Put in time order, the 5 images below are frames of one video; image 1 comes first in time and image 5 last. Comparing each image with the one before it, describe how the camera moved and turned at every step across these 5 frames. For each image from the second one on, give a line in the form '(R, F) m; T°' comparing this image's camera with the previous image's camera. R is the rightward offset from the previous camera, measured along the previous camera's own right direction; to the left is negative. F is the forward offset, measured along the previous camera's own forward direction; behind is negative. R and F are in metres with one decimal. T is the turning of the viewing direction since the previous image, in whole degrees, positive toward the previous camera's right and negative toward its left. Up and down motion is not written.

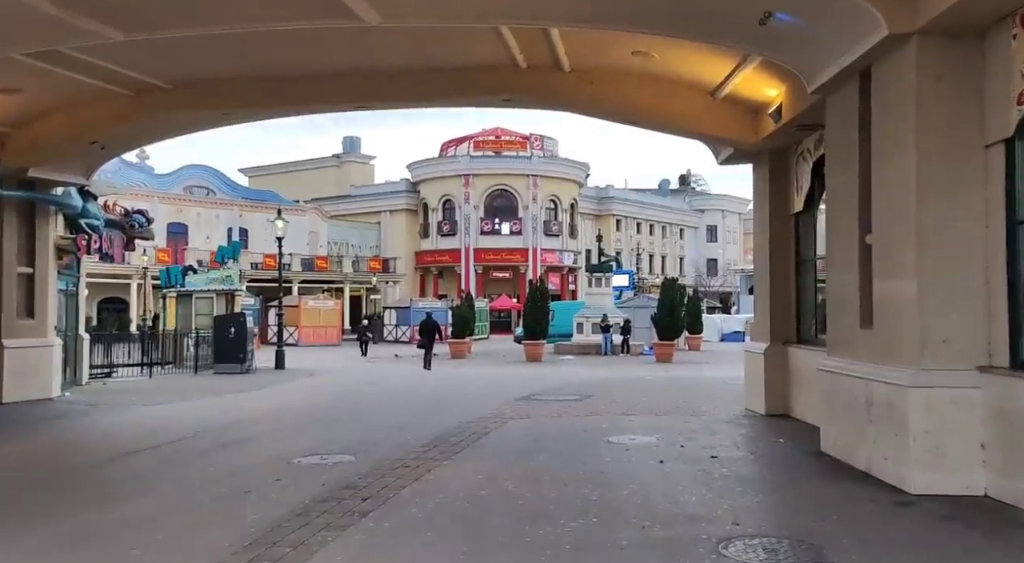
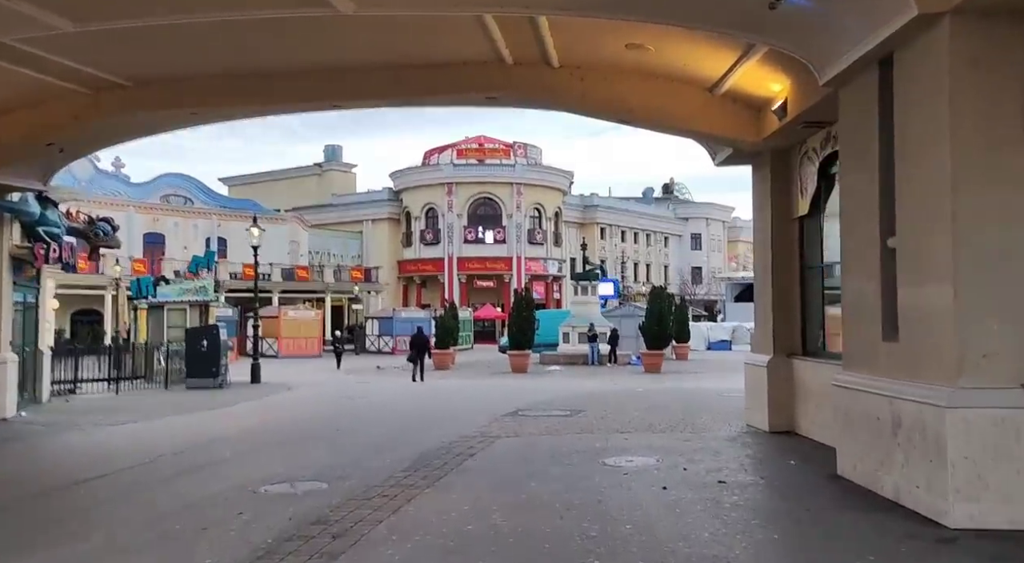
(0.0, +0.8) m; +1°
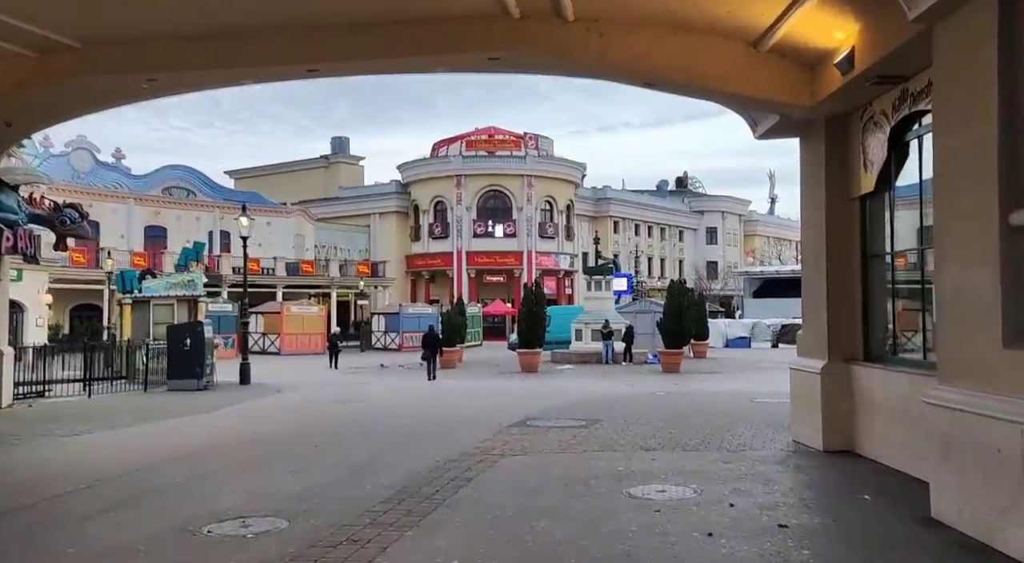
(+0.1, +1.7) m; -1°
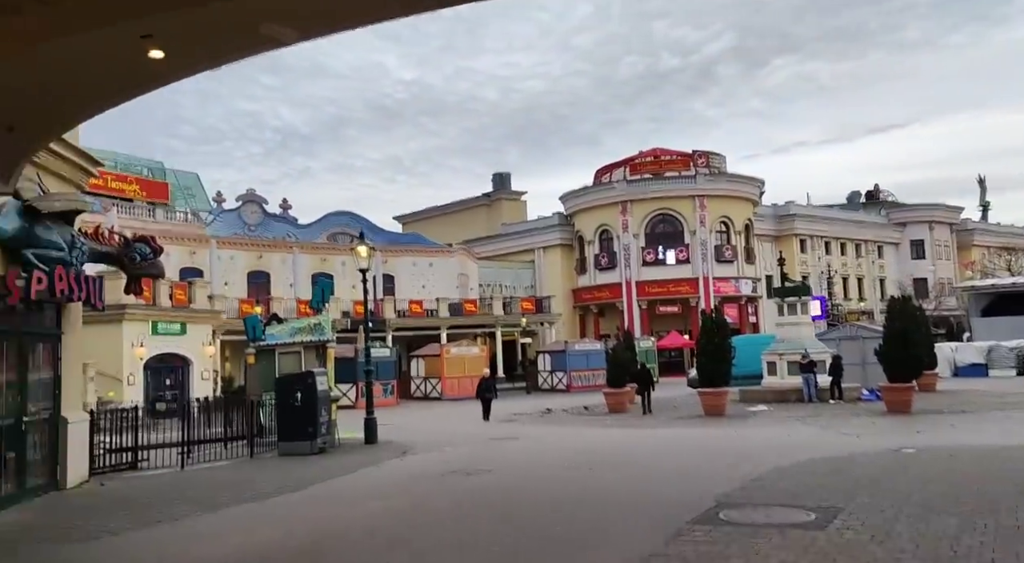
(0.0, +4.2) m; -12°
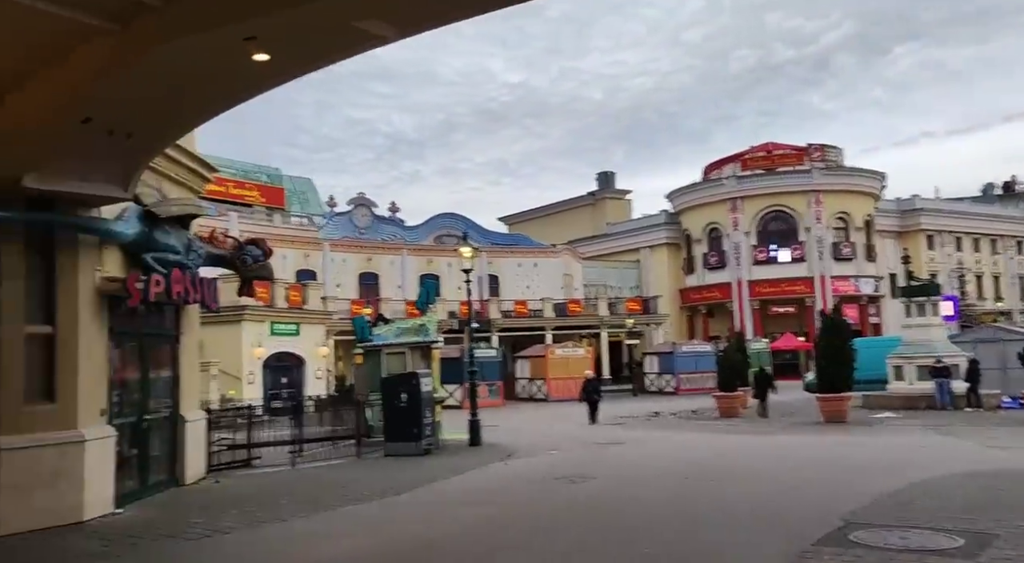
(0.0, +0.4) m; -7°
